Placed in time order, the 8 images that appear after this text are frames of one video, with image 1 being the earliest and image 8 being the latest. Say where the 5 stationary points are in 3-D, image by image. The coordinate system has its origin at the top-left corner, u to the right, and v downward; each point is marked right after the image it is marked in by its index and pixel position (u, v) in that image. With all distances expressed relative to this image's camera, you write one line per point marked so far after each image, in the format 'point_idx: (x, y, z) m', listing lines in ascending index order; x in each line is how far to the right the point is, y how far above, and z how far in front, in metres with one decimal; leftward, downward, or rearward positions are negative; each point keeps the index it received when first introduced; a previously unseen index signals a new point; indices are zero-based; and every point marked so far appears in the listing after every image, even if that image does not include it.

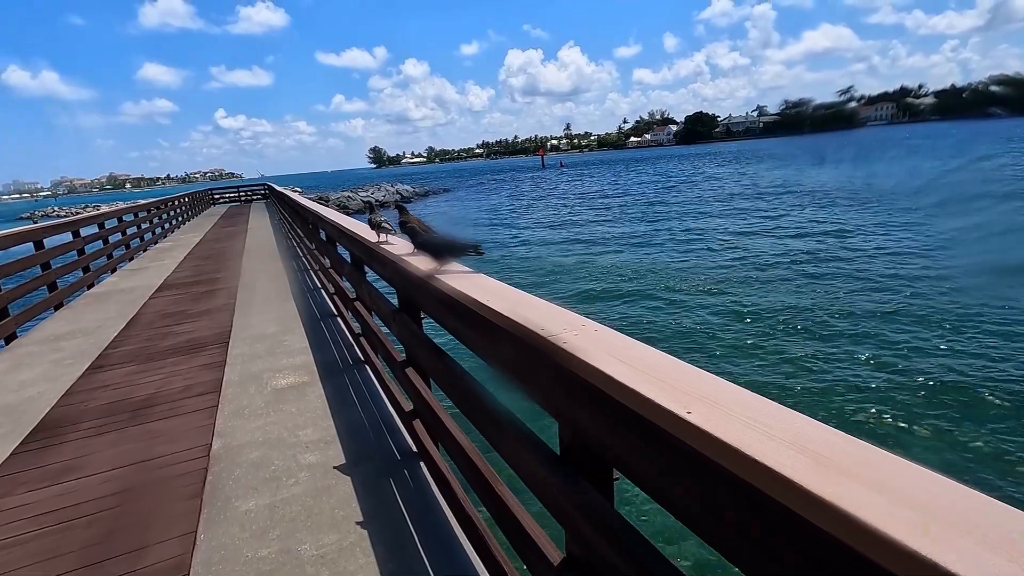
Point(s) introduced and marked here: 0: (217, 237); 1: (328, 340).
0: (-6.4, +1.1, +11.5) m
1: (-1.4, -0.4, +4.1) m
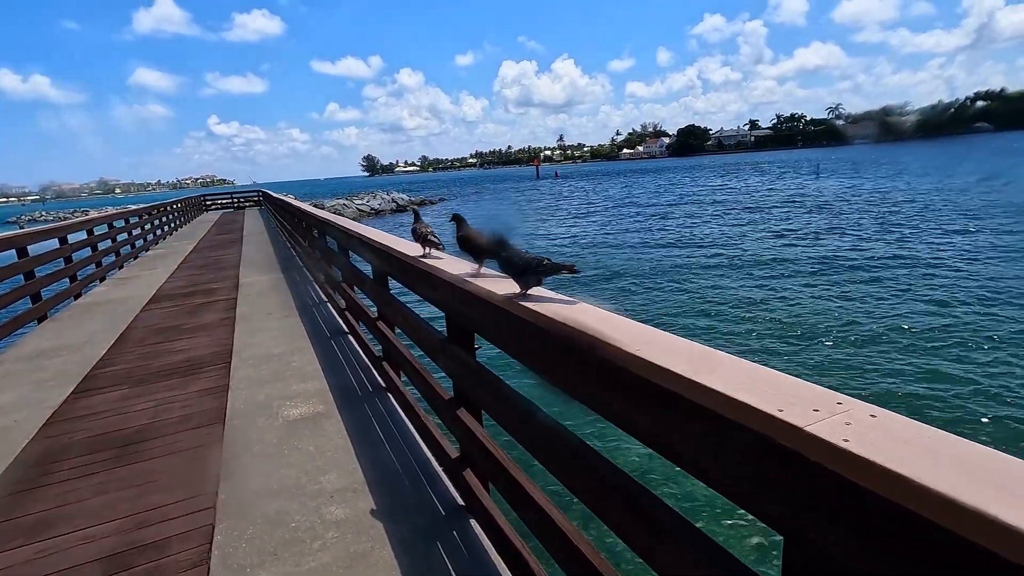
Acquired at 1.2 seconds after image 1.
0: (-6.3, +0.9, +11.1) m
1: (-1.2, -0.5, +3.7) m
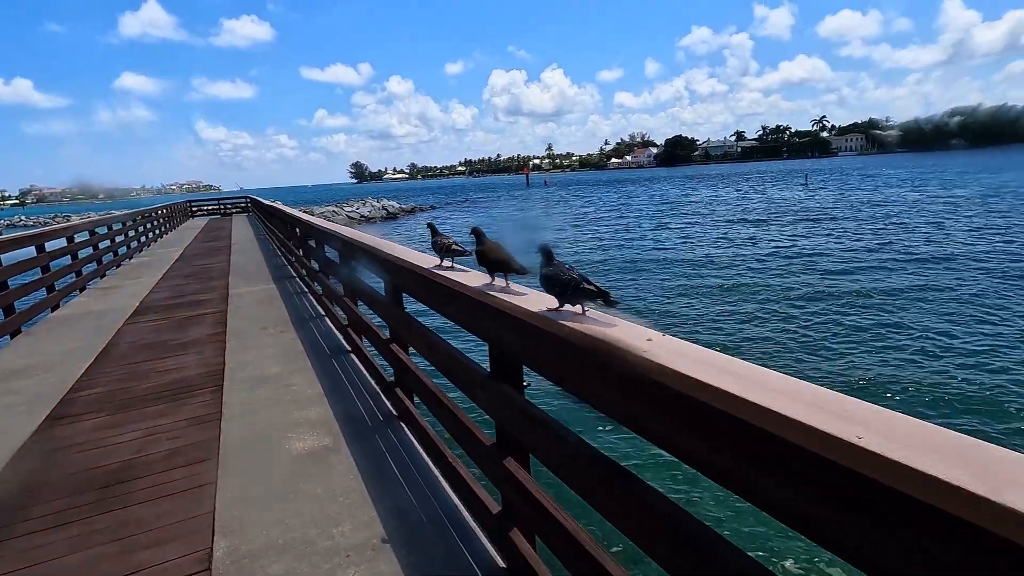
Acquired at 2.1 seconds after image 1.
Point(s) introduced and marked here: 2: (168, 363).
0: (-6.3, +0.7, +10.7) m
1: (-1.1, -0.6, +3.4) m
2: (-2.6, -0.6, +4.1) m
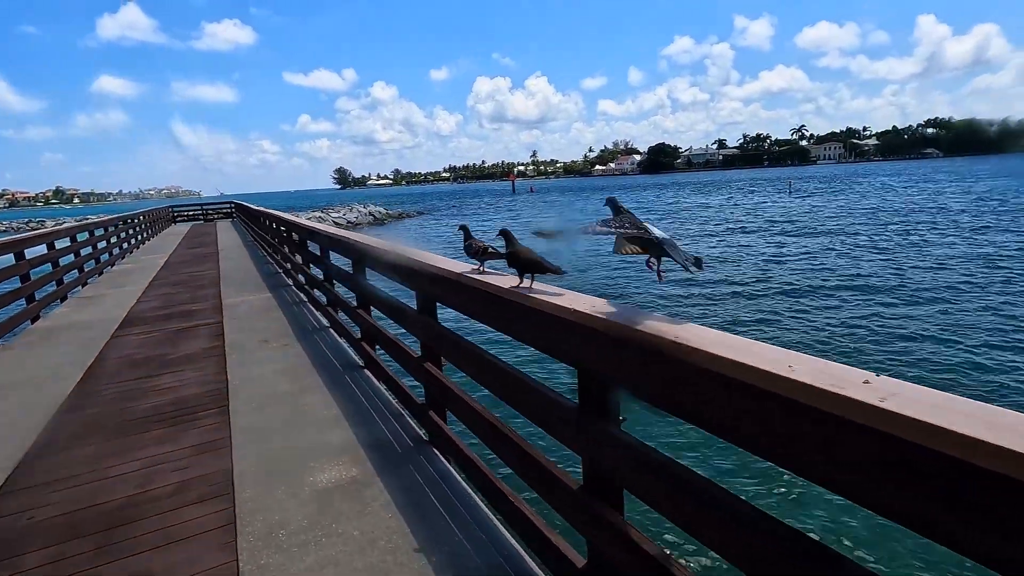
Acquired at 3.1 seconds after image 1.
0: (-6.3, +0.5, +10.3) m
1: (-0.9, -0.7, +3.2) m
2: (-2.4, -0.6, +3.7) m
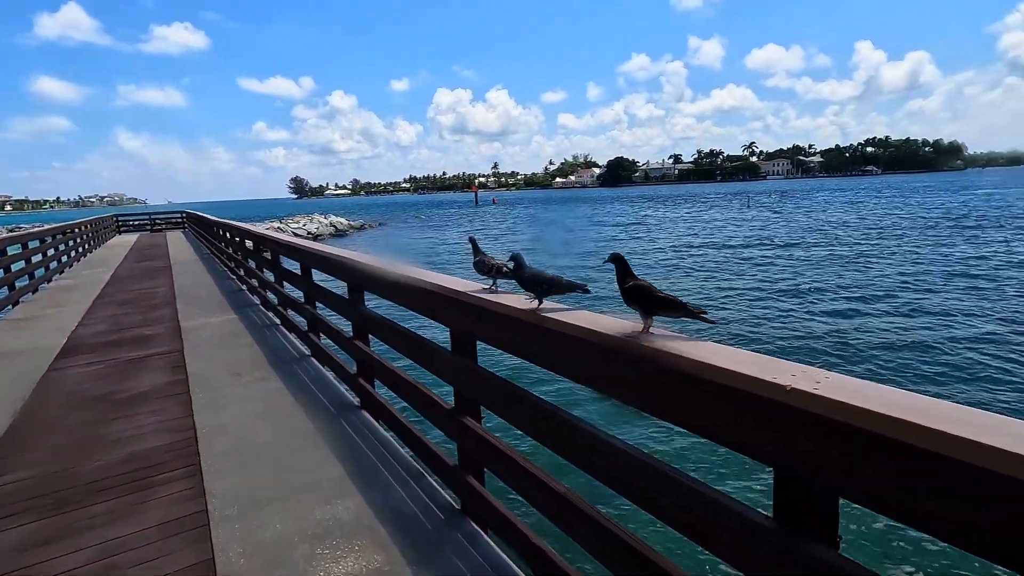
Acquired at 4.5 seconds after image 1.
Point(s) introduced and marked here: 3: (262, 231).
0: (-6.6, +0.2, +9.4) m
1: (-0.7, -0.8, +2.6) m
2: (-2.3, -0.8, +3.1) m
3: (-2.8, +0.6, +6.1) m
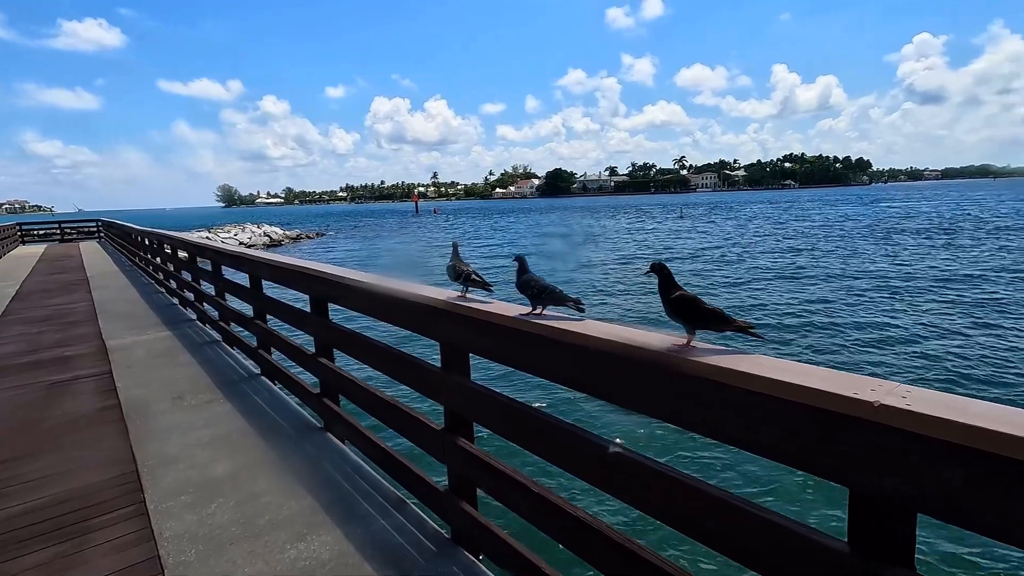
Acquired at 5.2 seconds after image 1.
0: (-7.4, 0.0, +8.5) m
1: (-0.7, -0.9, +2.4) m
2: (-2.4, -0.9, +2.7) m
3: (-3.2, +0.5, +5.6) m
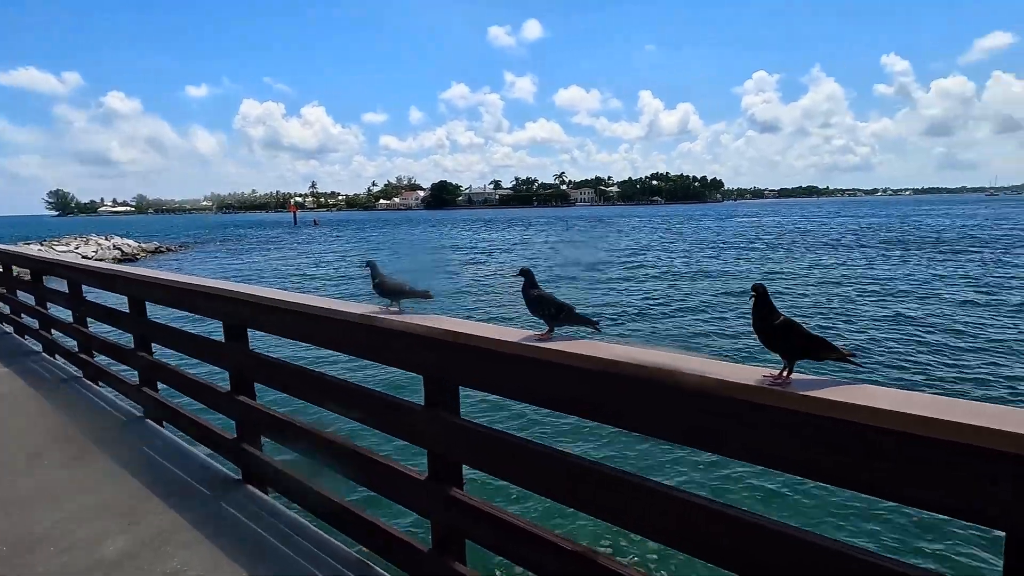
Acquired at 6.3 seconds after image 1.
0: (-8.6, -0.4, +6.6) m
1: (-0.8, -1.0, +2.0) m
2: (-2.5, -1.0, +1.9) m
3: (-4.0, +0.3, +4.6) m
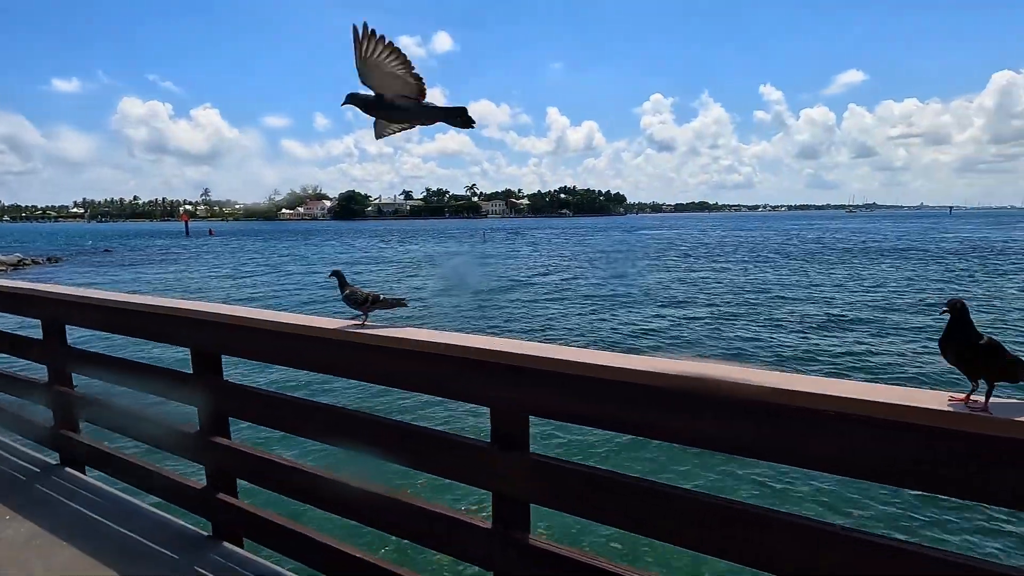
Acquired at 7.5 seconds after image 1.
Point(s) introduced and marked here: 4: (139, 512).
0: (-9.1, -0.7, +4.9) m
1: (-0.7, -1.0, +1.7) m
2: (-2.3, -1.1, +1.4) m
3: (-4.2, +0.1, +3.8) m
4: (-1.6, -1.0, +2.4) m
